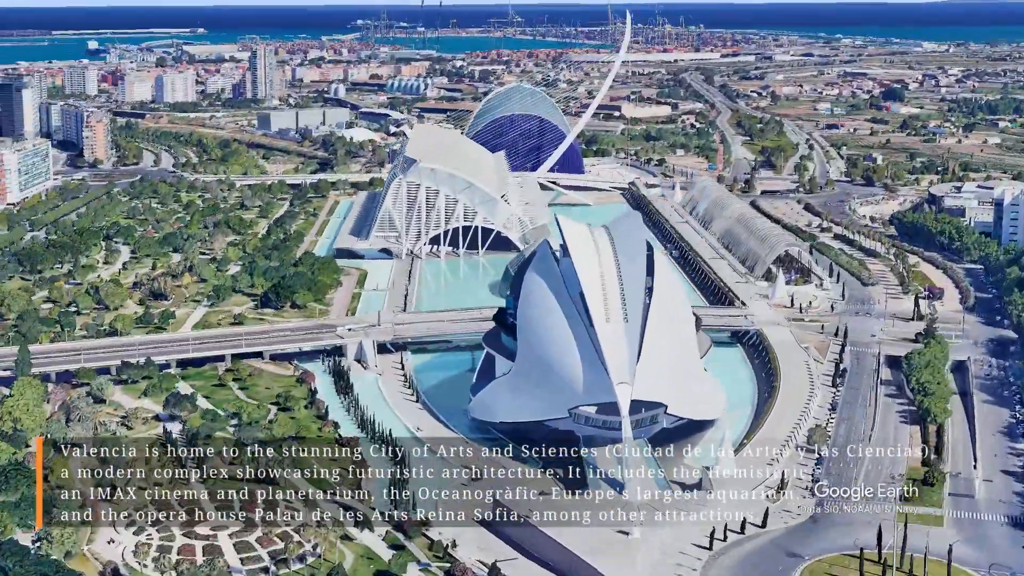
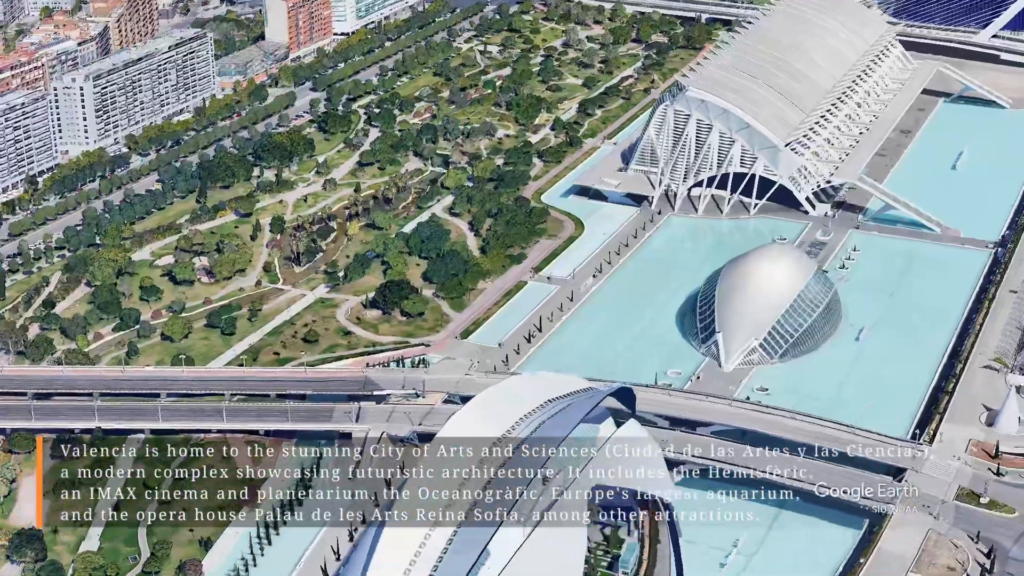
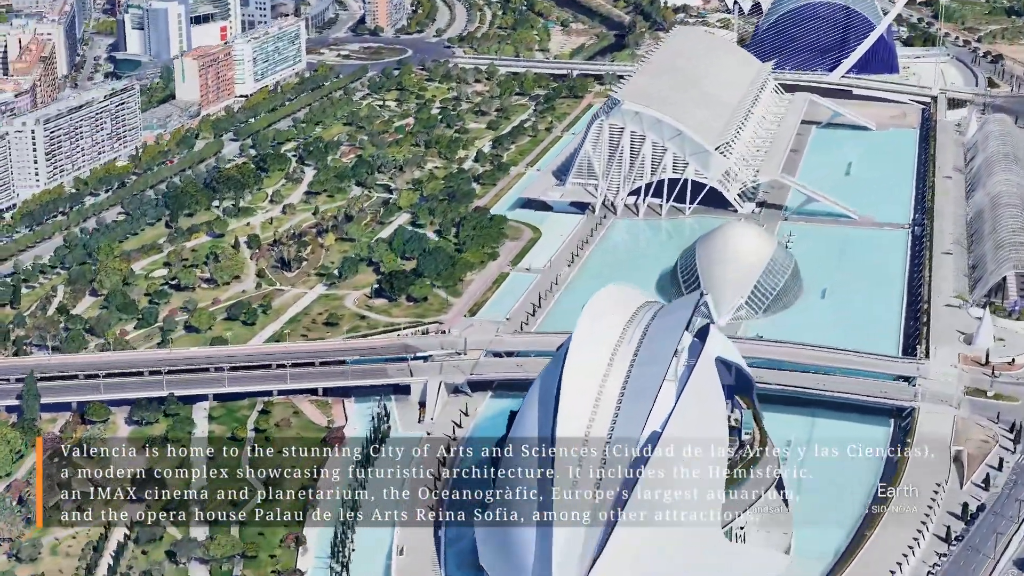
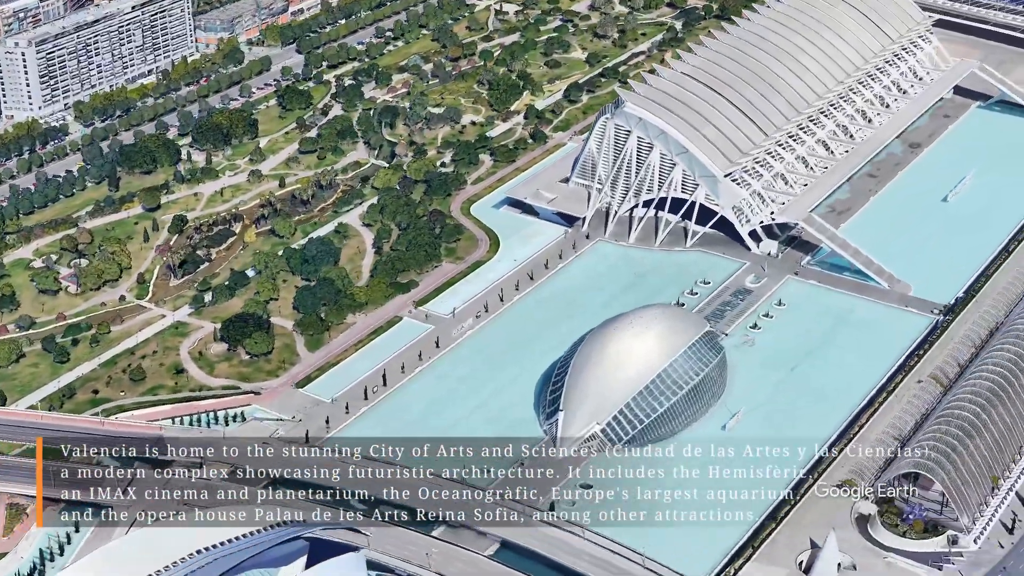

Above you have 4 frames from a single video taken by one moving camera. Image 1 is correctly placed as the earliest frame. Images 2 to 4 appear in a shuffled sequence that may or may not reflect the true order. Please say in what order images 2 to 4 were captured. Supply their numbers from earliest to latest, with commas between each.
3, 2, 4
